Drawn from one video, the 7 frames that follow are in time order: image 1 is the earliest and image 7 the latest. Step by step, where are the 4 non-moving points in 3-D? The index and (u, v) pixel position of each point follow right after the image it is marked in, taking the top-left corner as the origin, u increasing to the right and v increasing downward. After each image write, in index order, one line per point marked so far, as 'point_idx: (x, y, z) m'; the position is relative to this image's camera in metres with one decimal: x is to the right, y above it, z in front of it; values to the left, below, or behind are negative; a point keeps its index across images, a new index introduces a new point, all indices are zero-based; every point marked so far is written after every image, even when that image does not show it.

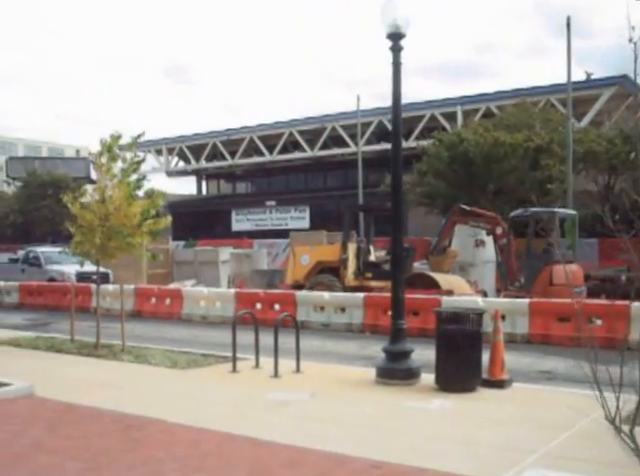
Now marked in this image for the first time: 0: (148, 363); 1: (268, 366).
0: (-3.0, -2.2, +12.3) m
1: (-0.8, -2.1, +11.6) m
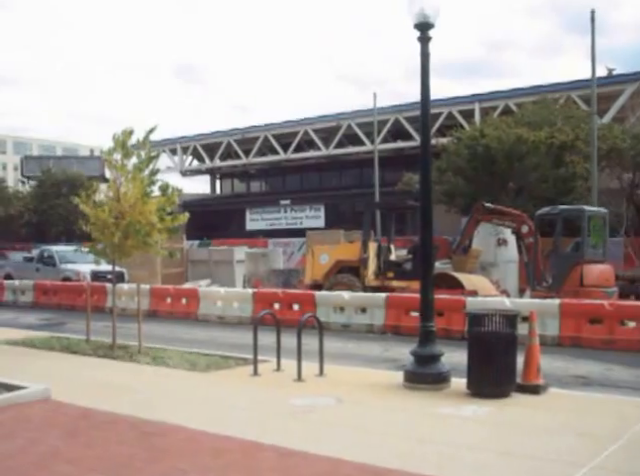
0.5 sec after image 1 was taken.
0: (-2.6, -2.2, +11.9) m
1: (-0.5, -2.1, +11.2) m
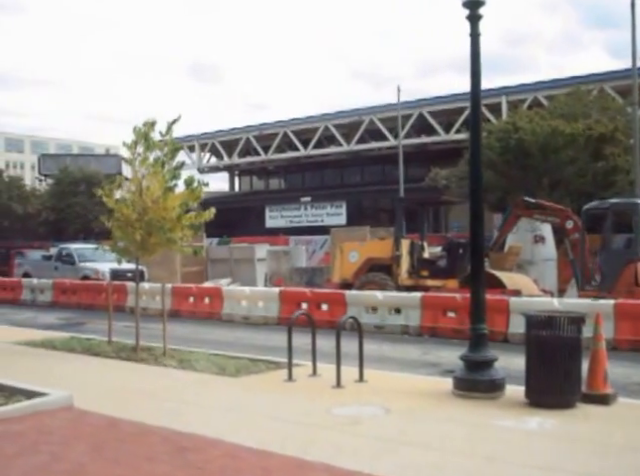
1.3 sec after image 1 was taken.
0: (-2.0, -2.1, +11.2) m
1: (+0.1, -2.0, +10.4) m
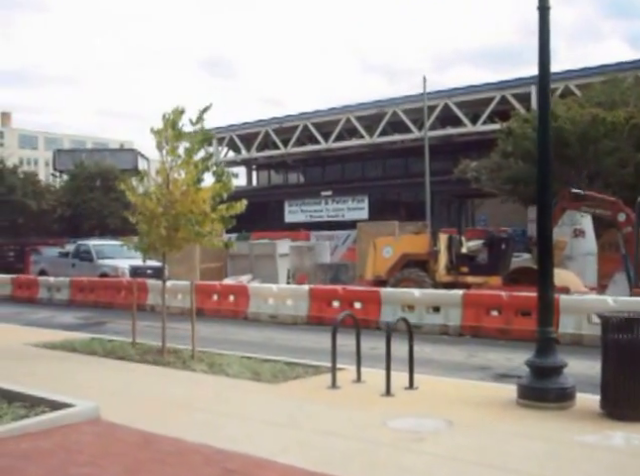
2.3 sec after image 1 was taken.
0: (-1.4, -2.0, +10.4) m
1: (+0.7, -1.9, +9.6) m
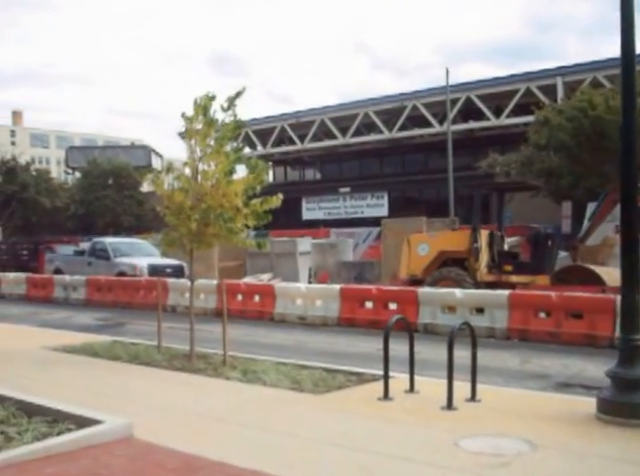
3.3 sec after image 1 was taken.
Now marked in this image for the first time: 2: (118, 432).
0: (-0.8, -2.0, +9.5) m
1: (+1.3, -1.9, +8.7) m
2: (-1.9, -1.8, +6.6) m
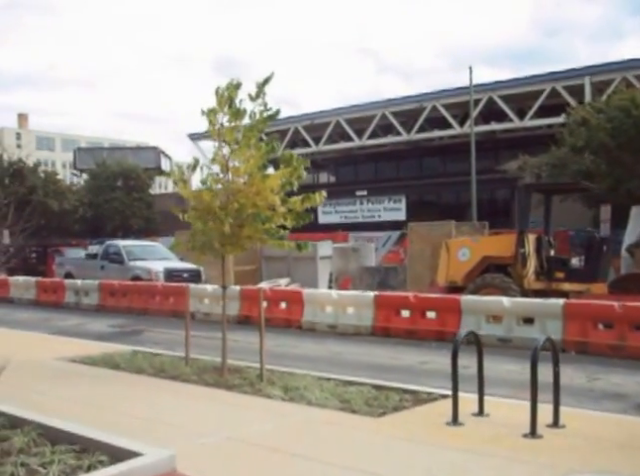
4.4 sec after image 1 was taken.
0: (-0.1, -2.0, +8.5) m
1: (+2.0, -1.9, +7.7) m
2: (-1.3, -1.8, +5.6) m
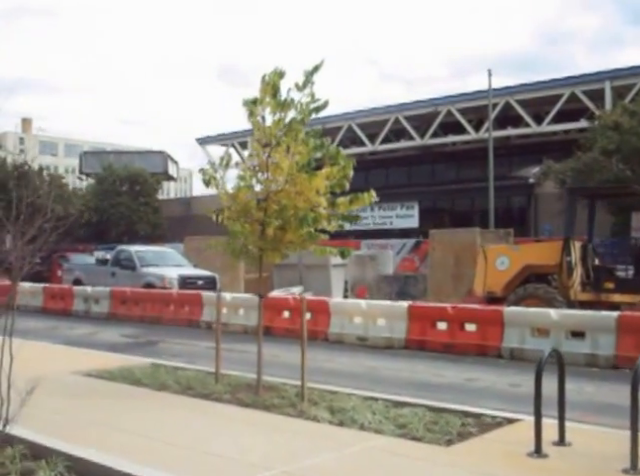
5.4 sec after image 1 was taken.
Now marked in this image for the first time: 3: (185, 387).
0: (+0.5, -2.0, +7.6) m
1: (+2.6, -2.0, +6.8) m
2: (-0.7, -1.9, +4.7) m
3: (-1.9, -2.0, +9.6) m
